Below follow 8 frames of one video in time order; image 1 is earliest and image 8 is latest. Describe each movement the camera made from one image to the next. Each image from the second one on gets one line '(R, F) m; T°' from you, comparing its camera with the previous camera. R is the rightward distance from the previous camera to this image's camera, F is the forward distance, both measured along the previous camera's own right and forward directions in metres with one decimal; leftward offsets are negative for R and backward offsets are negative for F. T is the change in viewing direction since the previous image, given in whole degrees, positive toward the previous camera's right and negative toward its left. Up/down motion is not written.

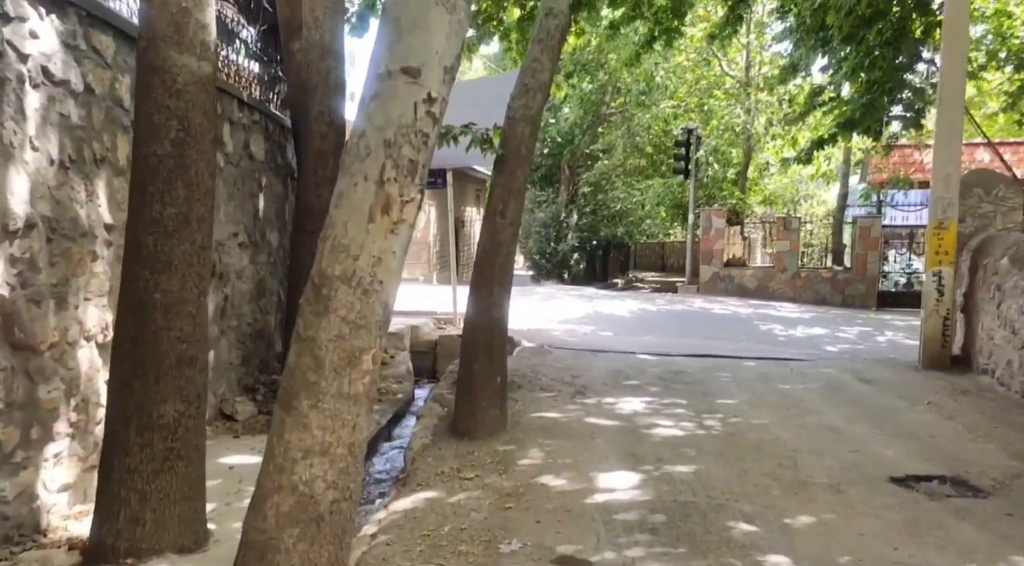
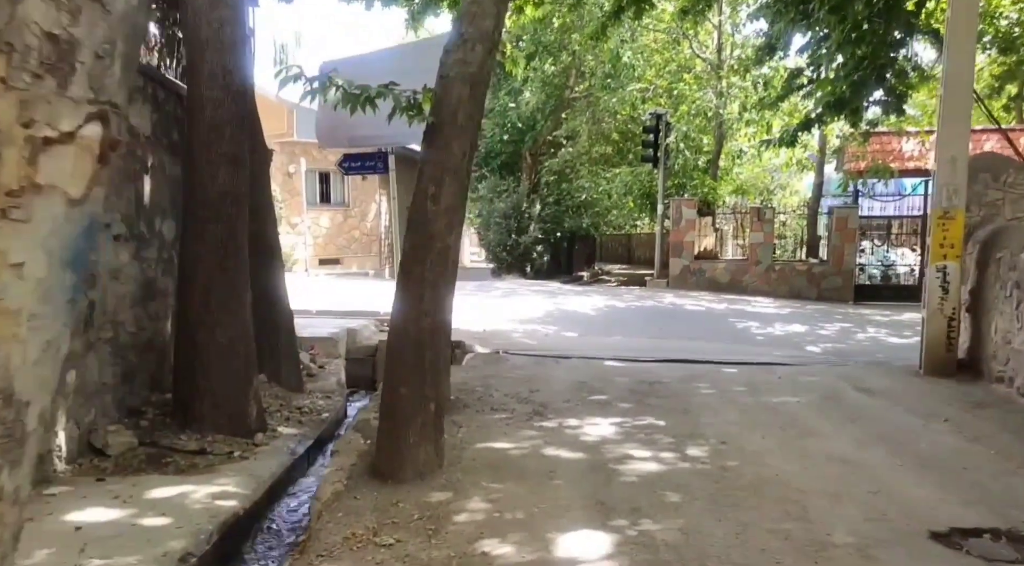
(+0.1, +1.1) m; +2°
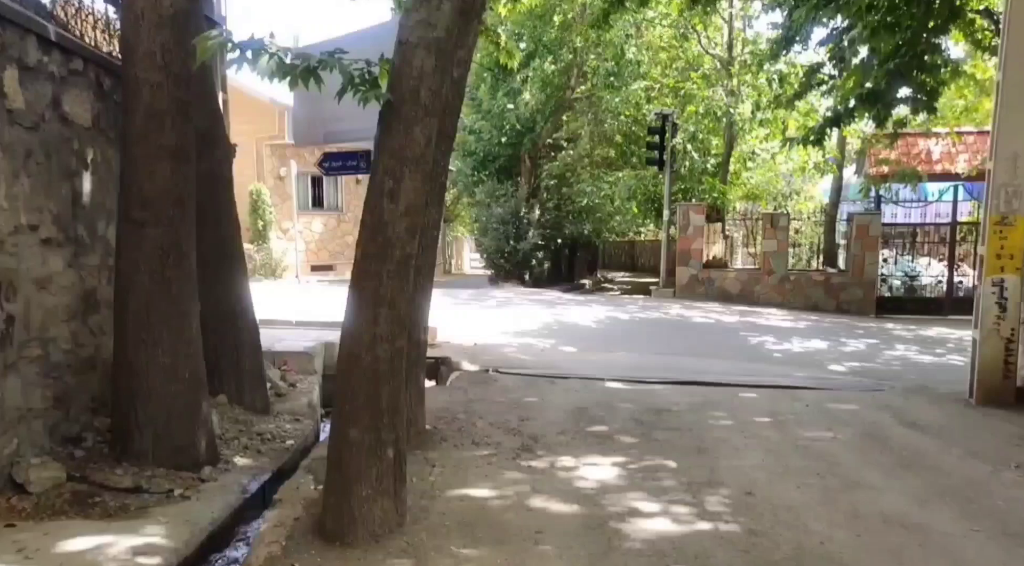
(+0.1, +0.8) m; 0°
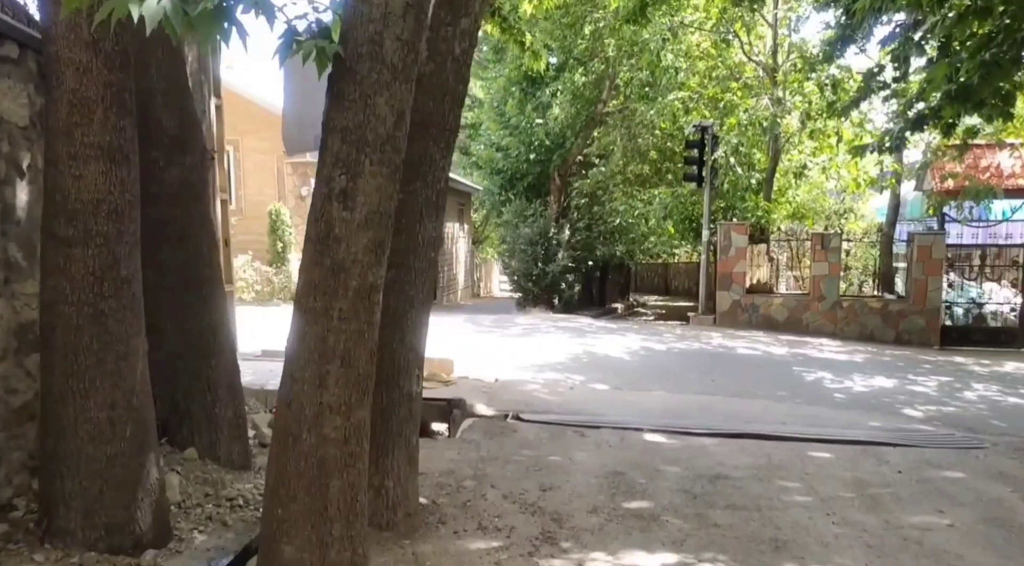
(+0.1, +1.1) m; -2°
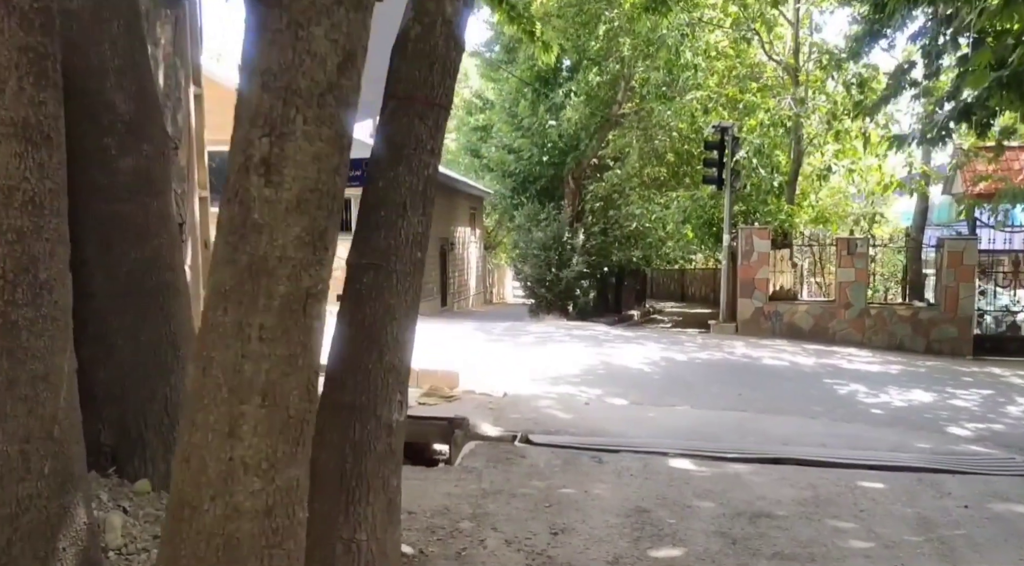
(0.0, +0.7) m; -1°
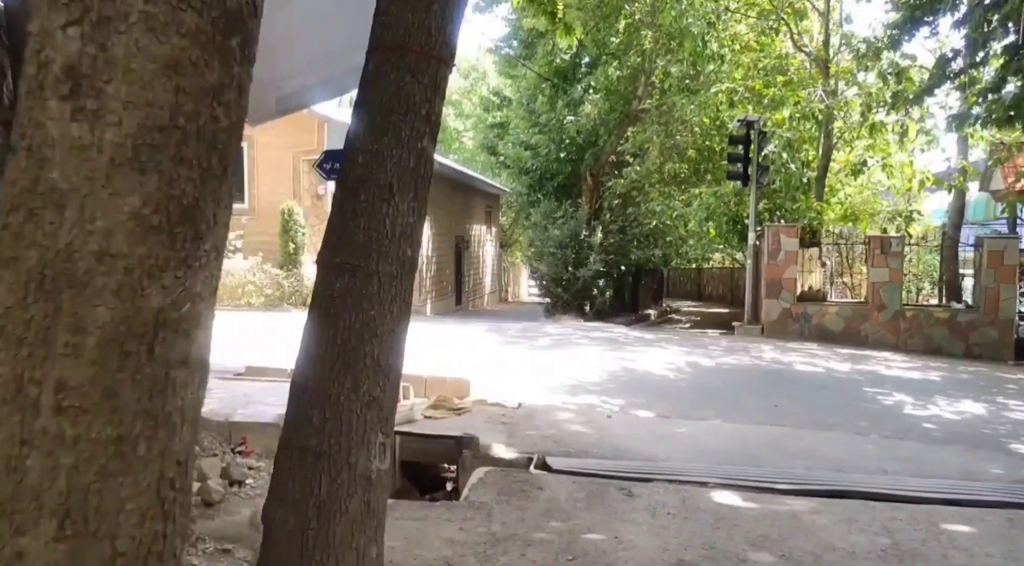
(0.0, +0.8) m; -1°
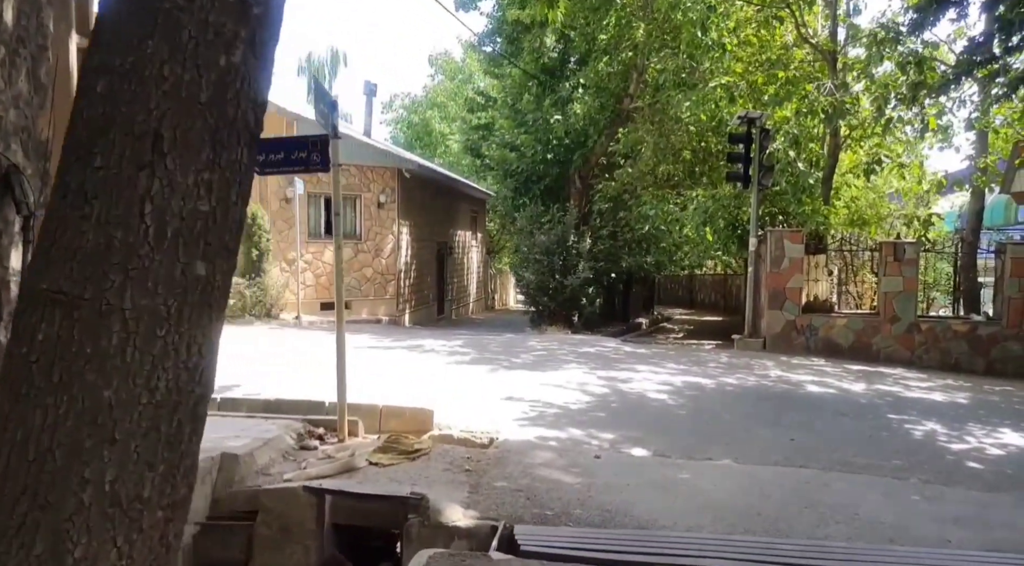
(+0.2, +1.3) m; +1°
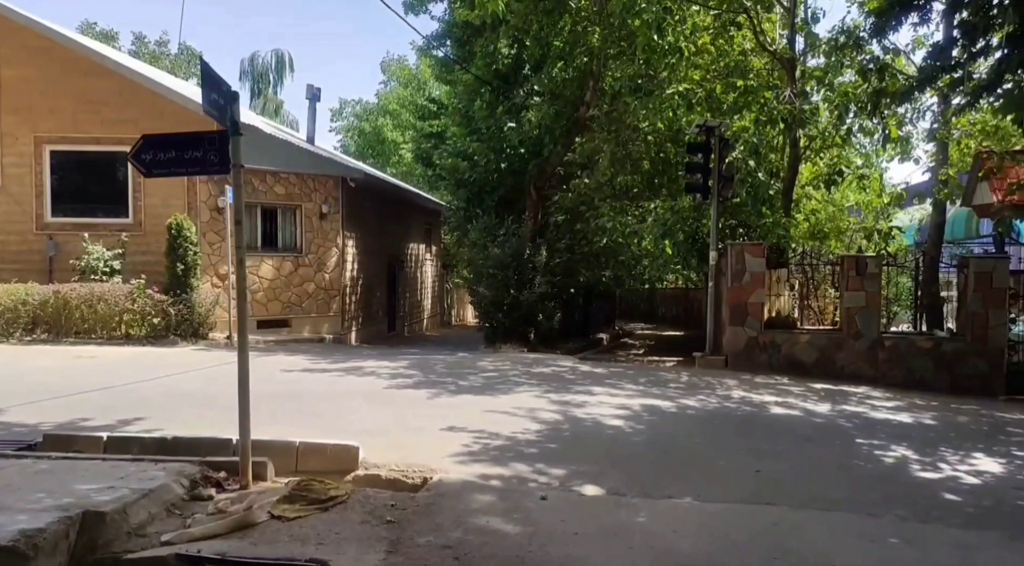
(+0.2, +0.7) m; +3°
